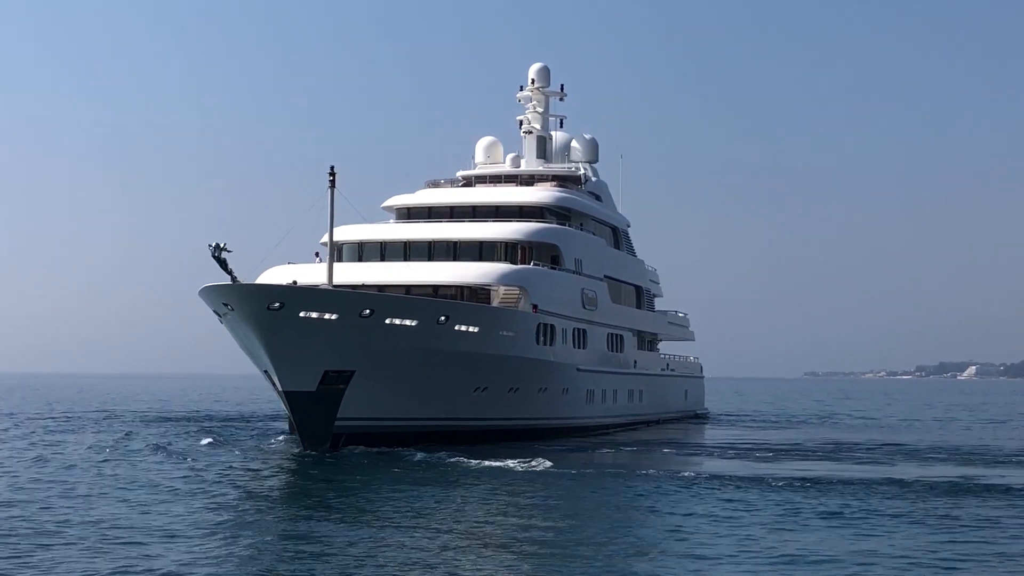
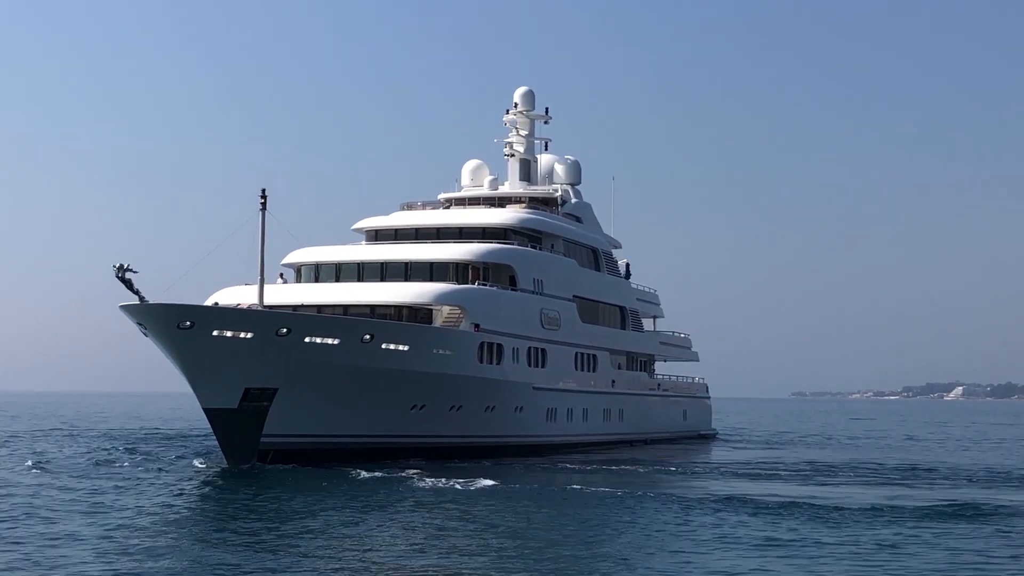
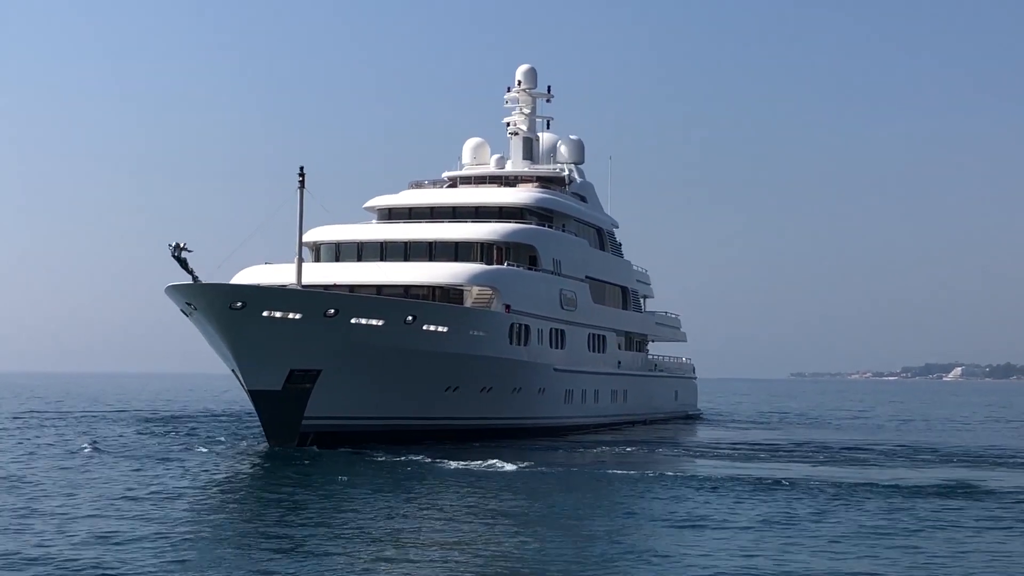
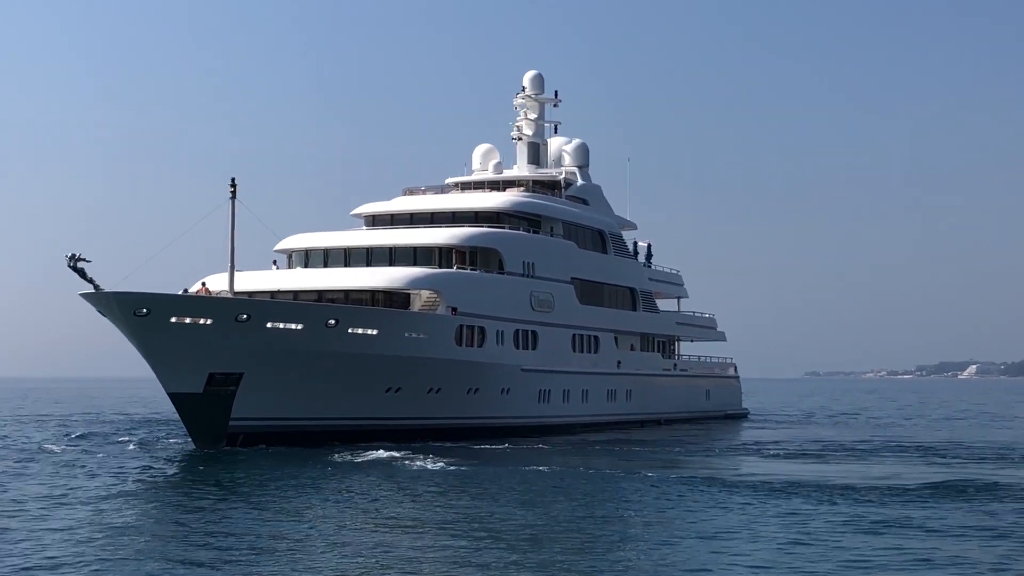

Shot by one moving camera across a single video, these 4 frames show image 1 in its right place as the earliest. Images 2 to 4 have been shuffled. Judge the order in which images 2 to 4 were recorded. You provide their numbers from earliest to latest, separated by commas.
3, 2, 4
